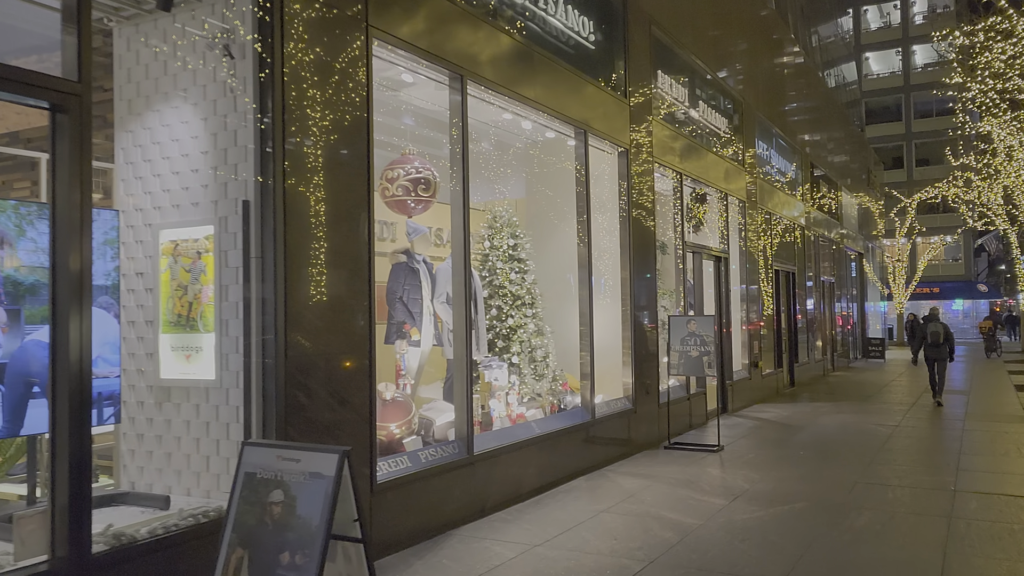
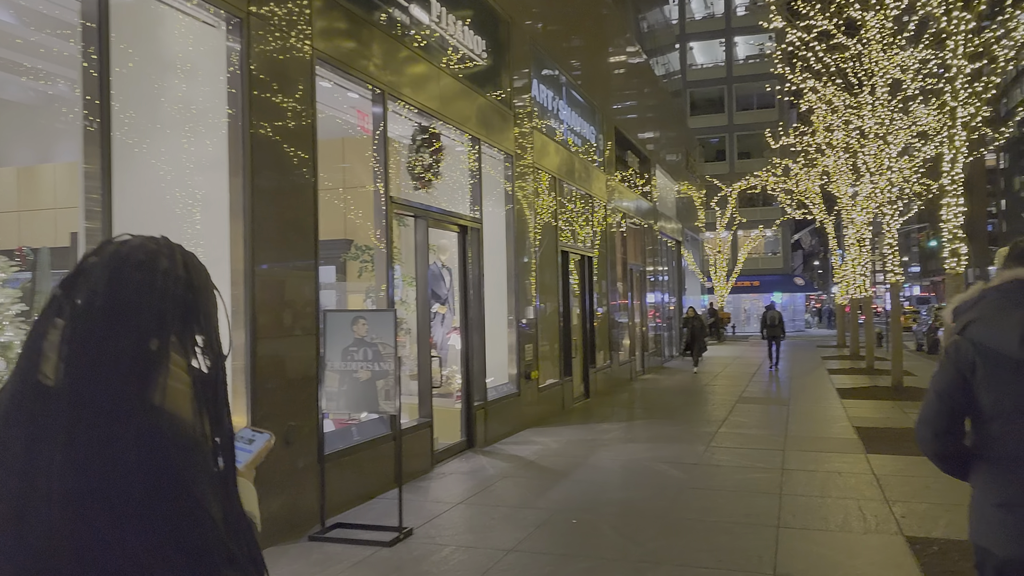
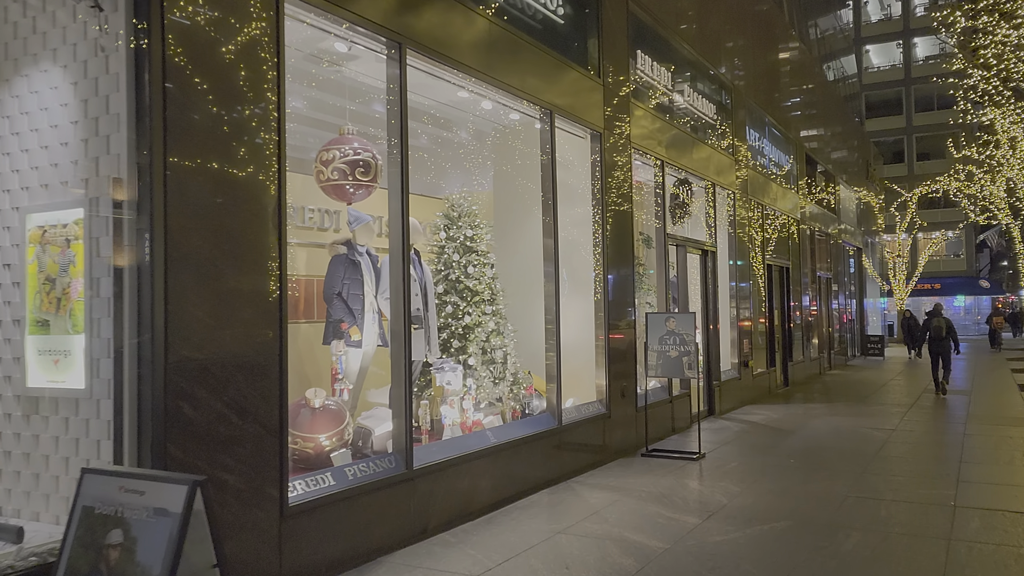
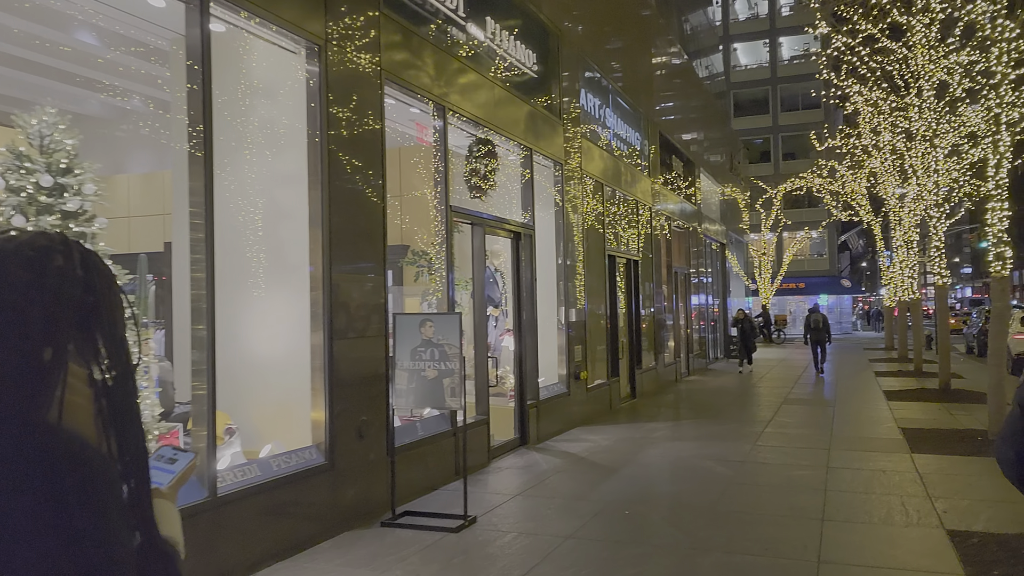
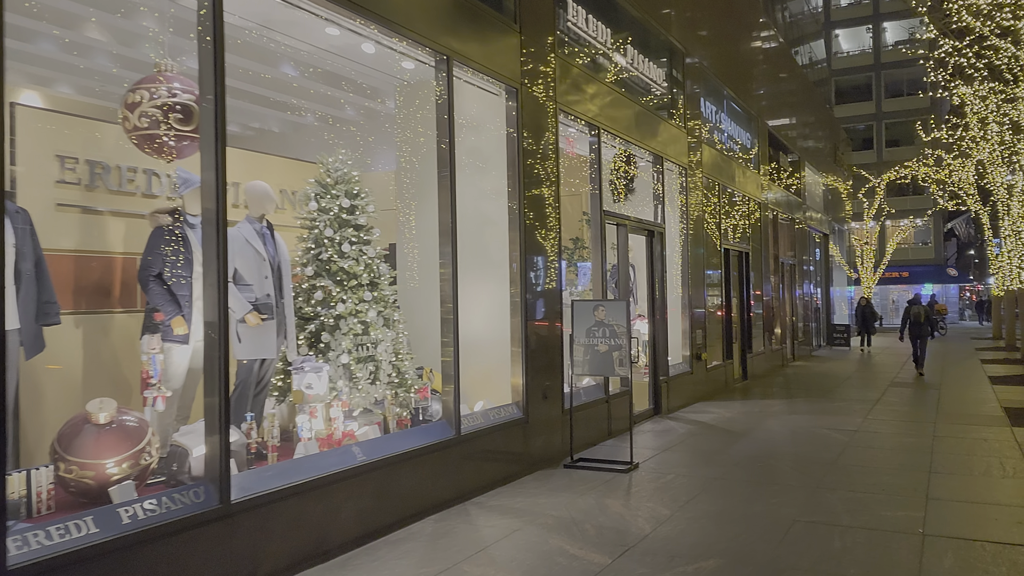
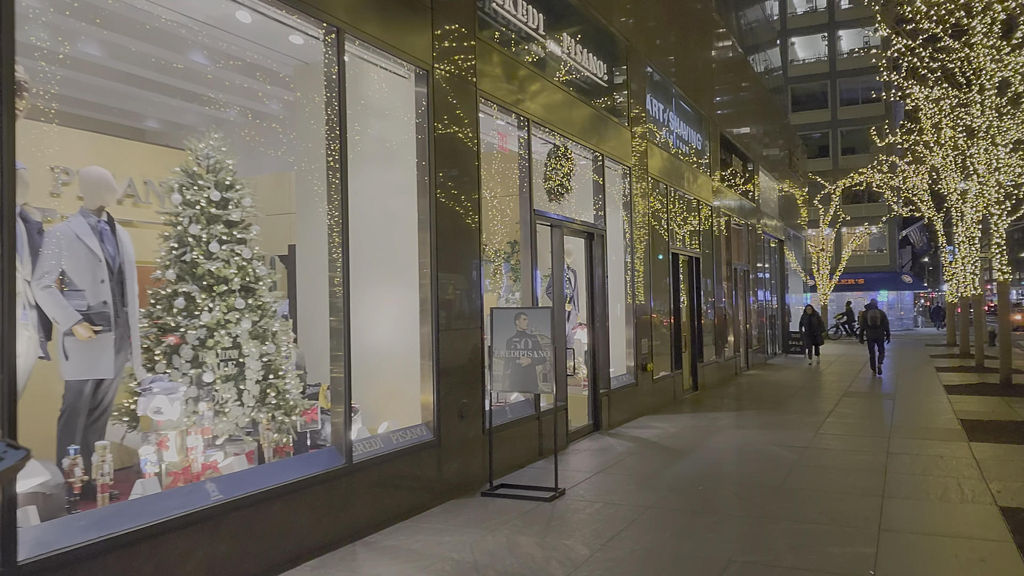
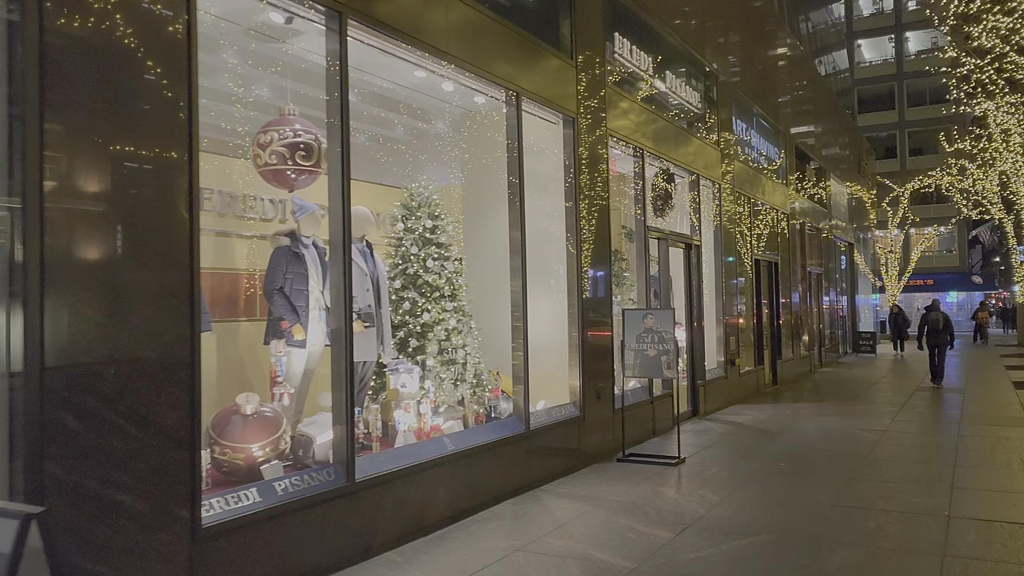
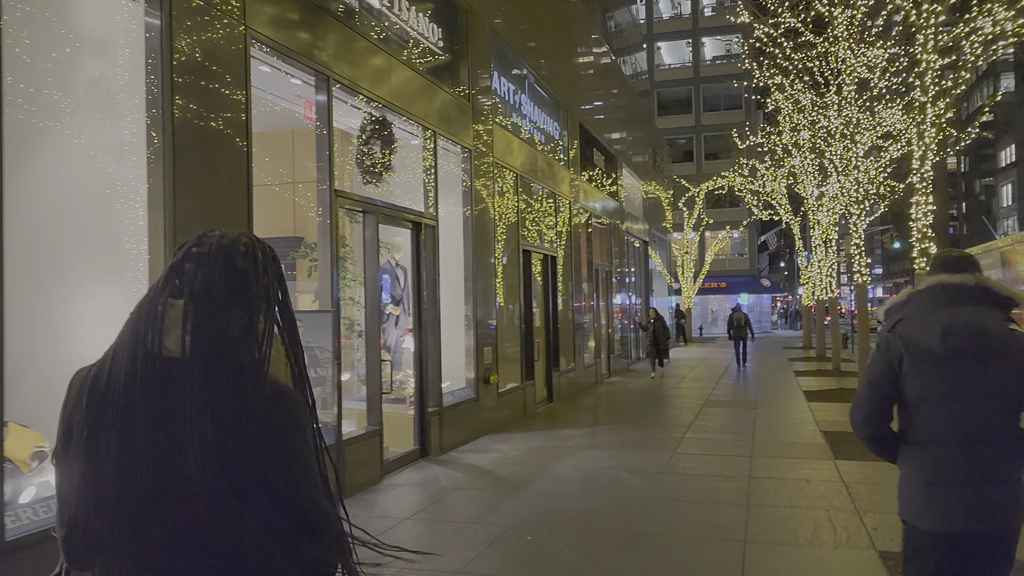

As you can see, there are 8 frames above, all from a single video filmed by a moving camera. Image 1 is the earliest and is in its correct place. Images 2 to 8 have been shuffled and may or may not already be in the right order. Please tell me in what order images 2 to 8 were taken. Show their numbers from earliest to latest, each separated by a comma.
3, 7, 5, 6, 4, 2, 8
